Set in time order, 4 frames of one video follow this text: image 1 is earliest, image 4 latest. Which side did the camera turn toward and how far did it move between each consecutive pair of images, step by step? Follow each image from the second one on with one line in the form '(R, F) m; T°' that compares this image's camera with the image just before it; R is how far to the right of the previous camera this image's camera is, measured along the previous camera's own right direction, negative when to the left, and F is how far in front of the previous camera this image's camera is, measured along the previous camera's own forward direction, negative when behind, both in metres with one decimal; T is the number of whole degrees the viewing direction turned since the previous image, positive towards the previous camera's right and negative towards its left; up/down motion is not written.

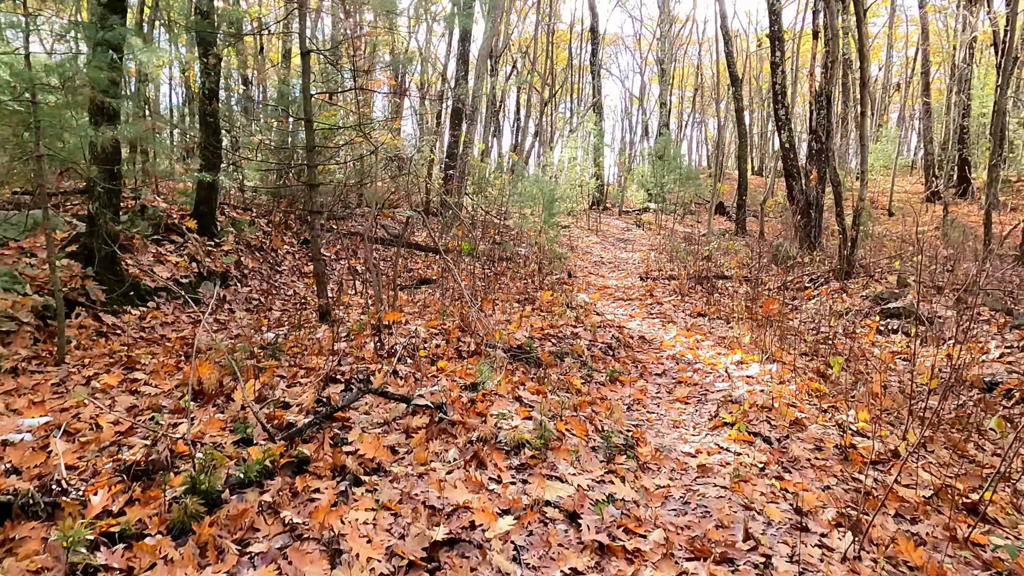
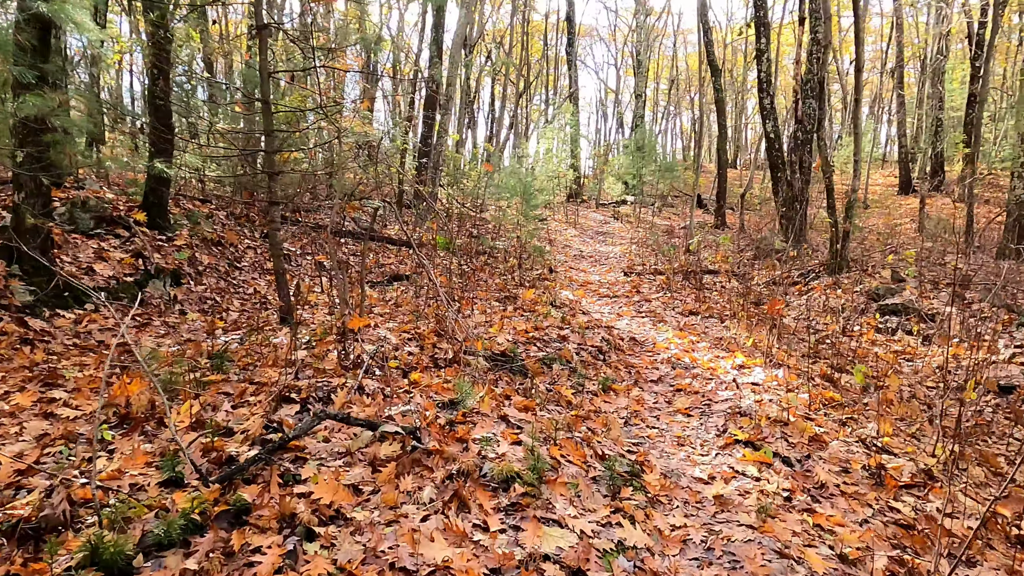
(0.0, +0.5) m; +2°
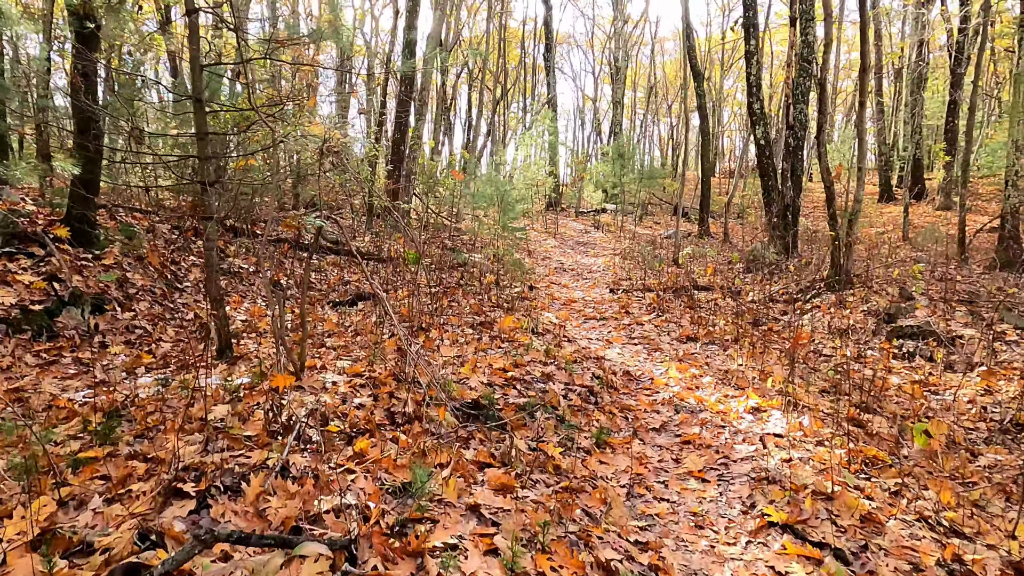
(0.0, +0.7) m; +2°
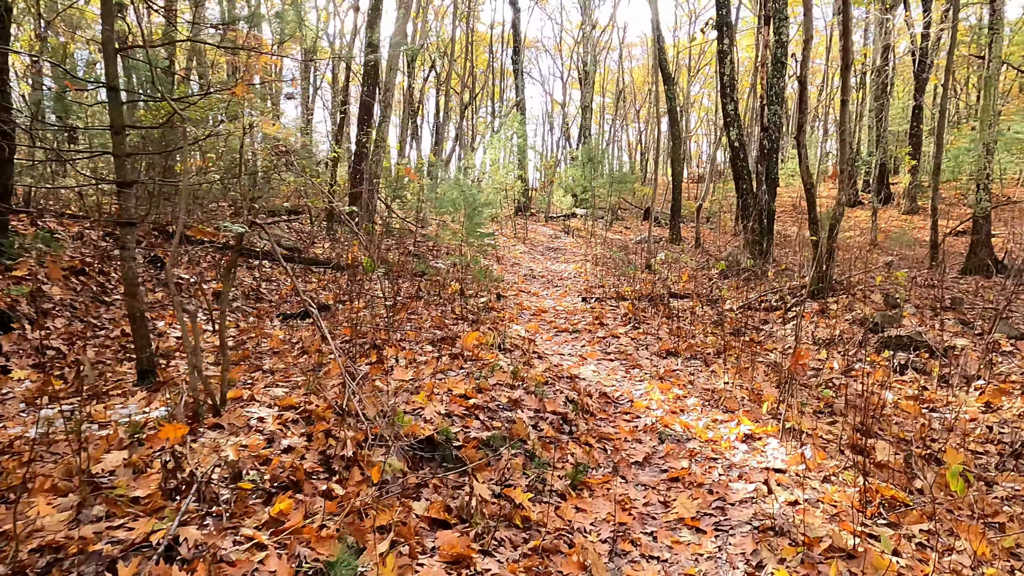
(0.0, +0.5) m; +3°
